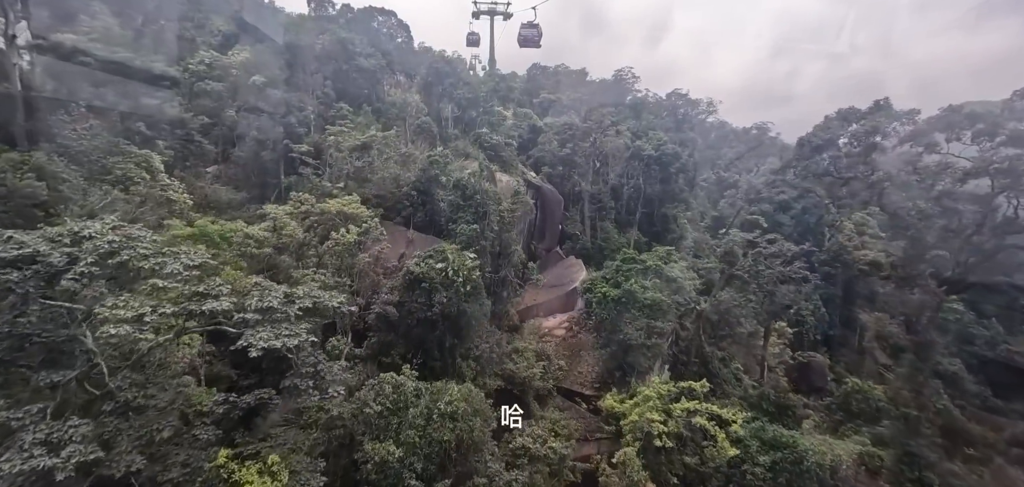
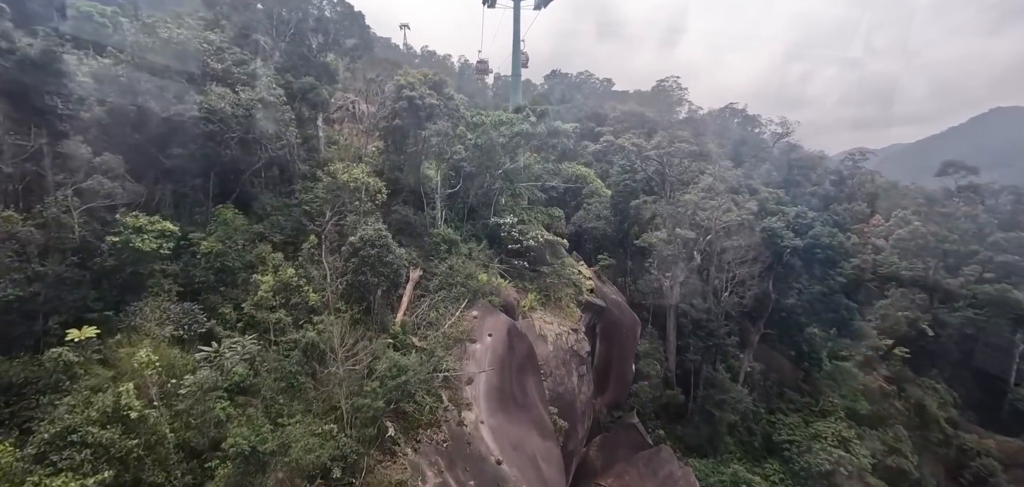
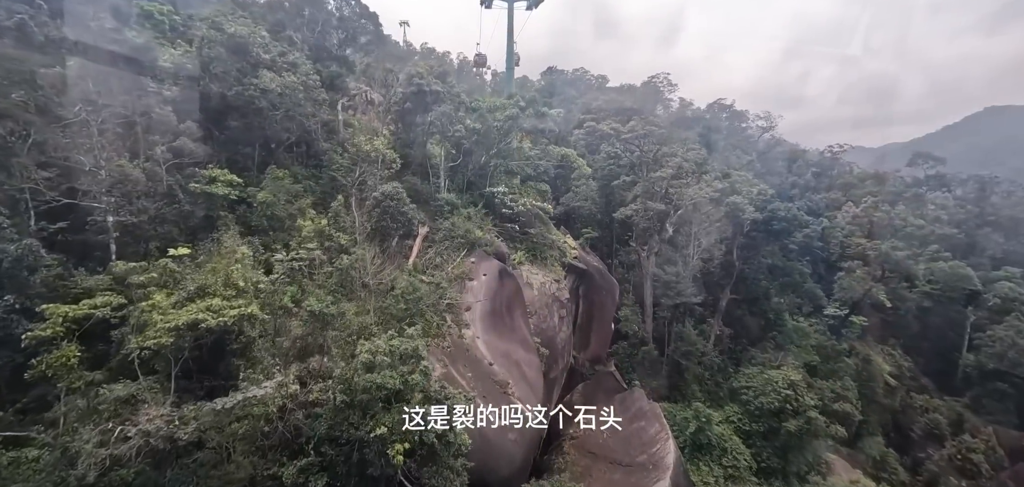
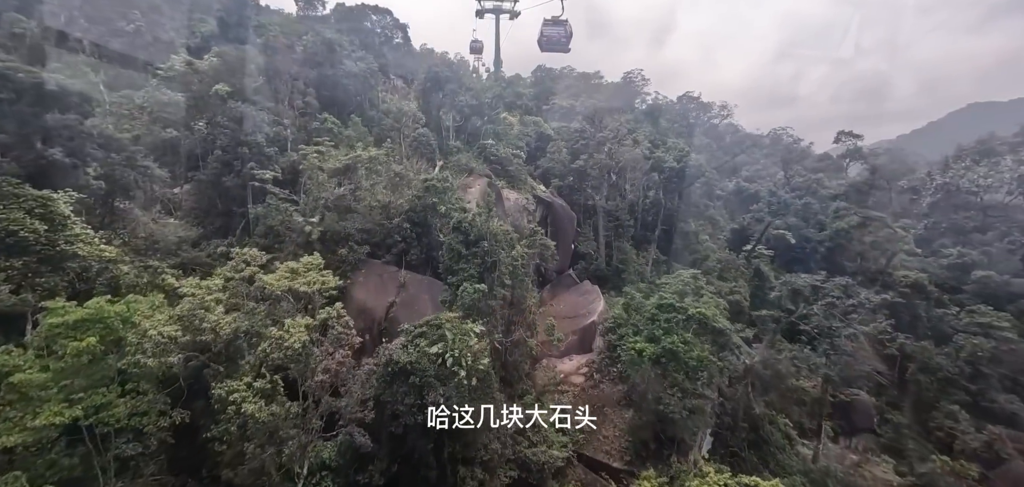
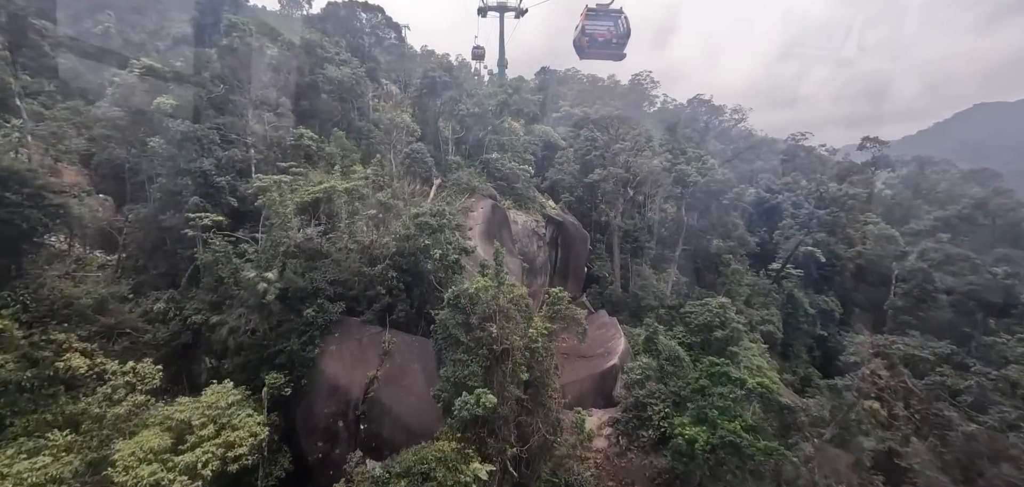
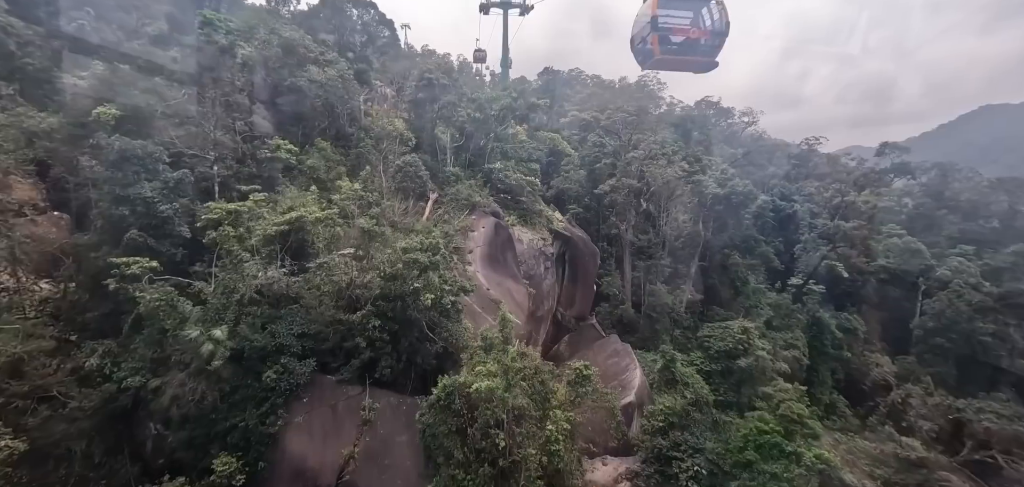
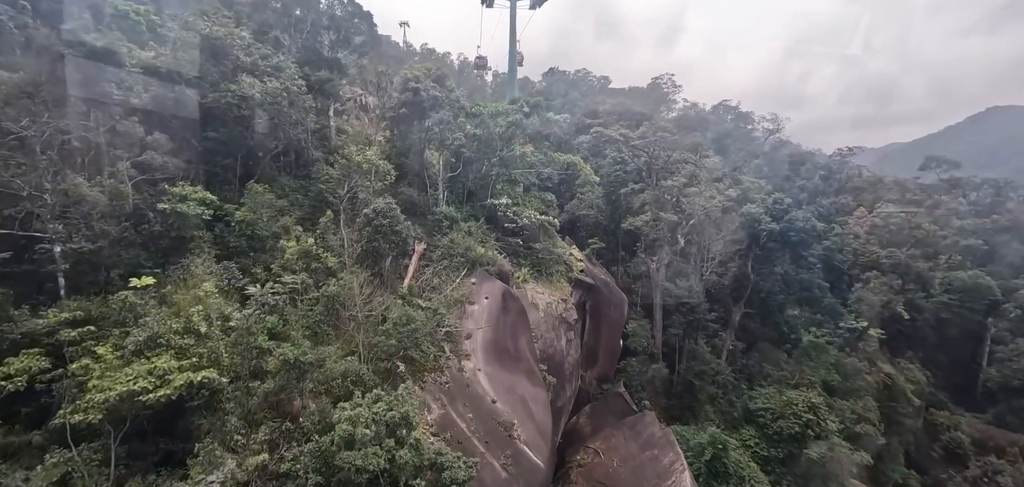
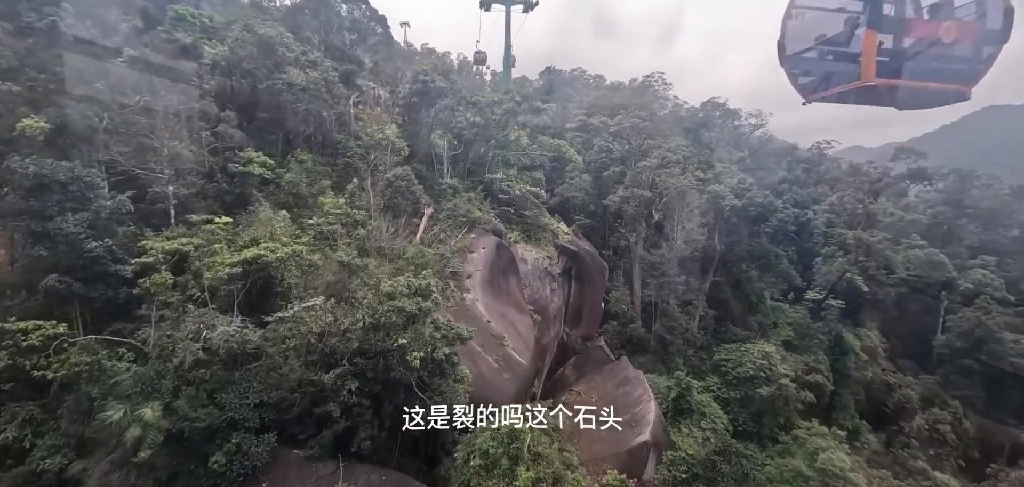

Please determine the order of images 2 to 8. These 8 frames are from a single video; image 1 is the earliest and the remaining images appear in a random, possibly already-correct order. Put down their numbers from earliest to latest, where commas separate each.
4, 5, 6, 8, 3, 7, 2
